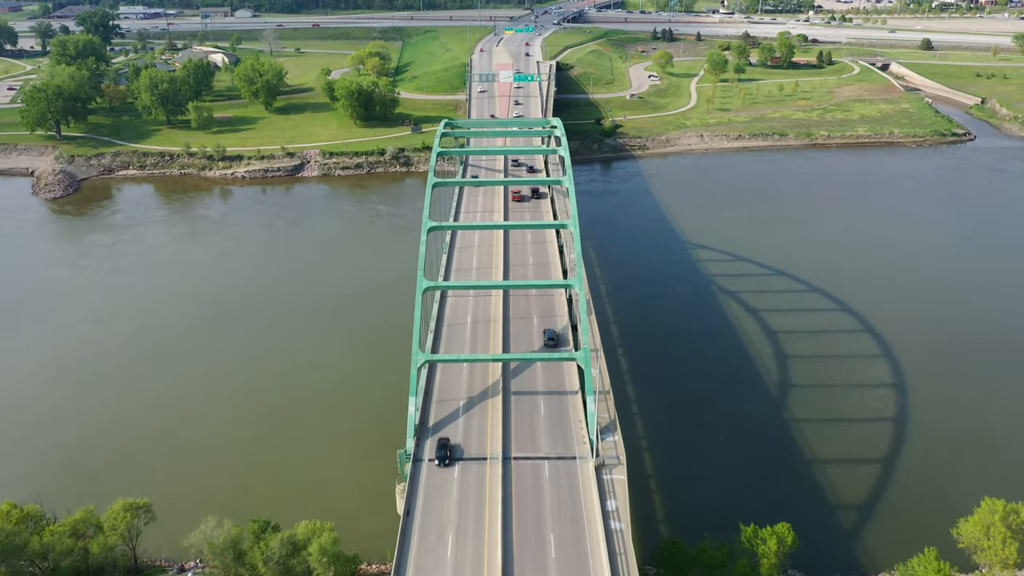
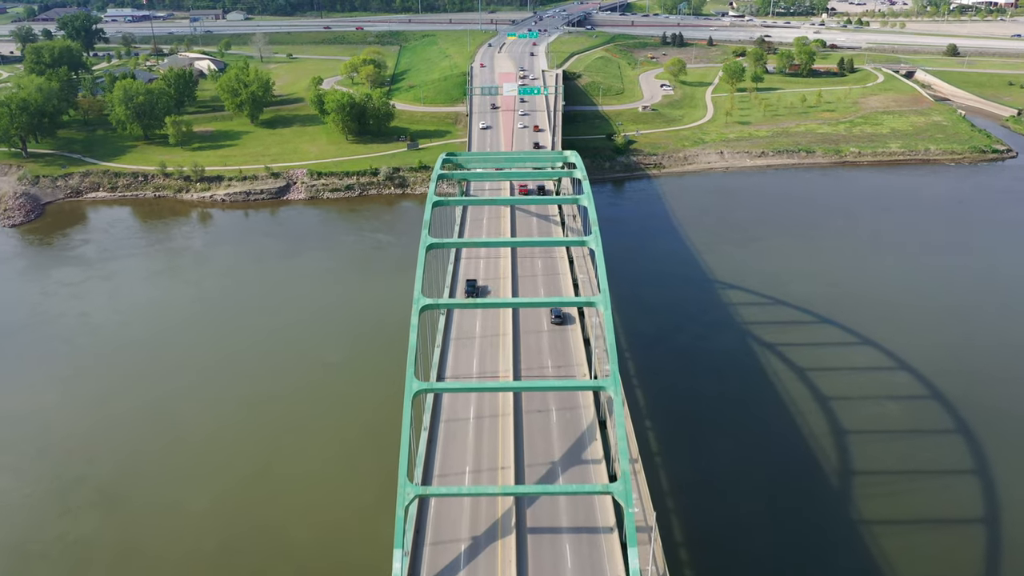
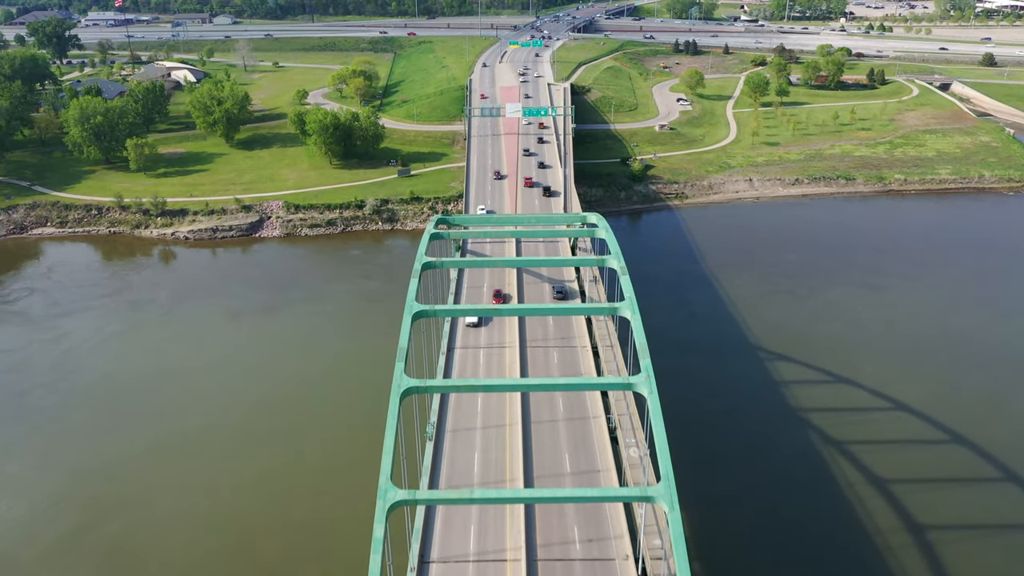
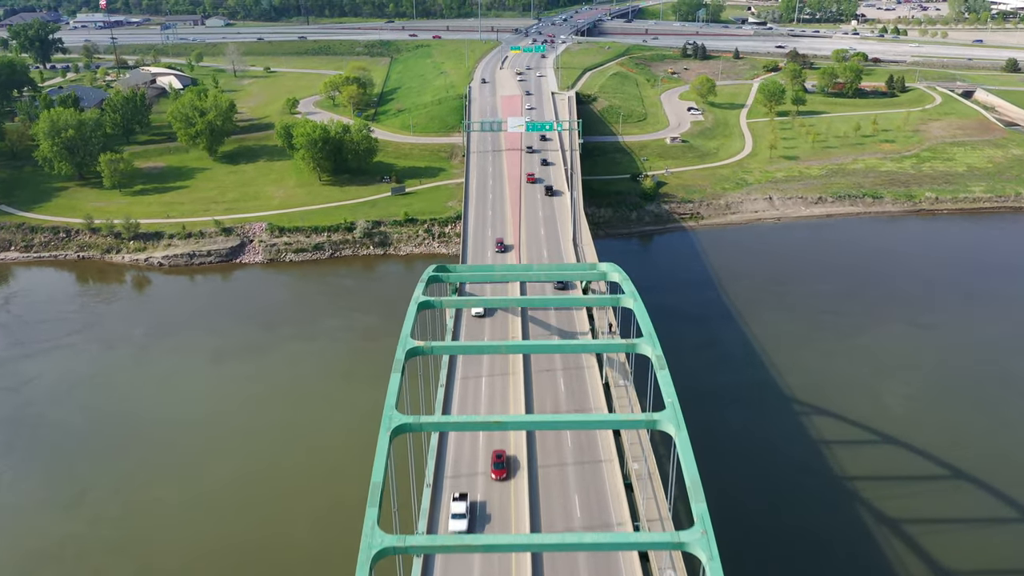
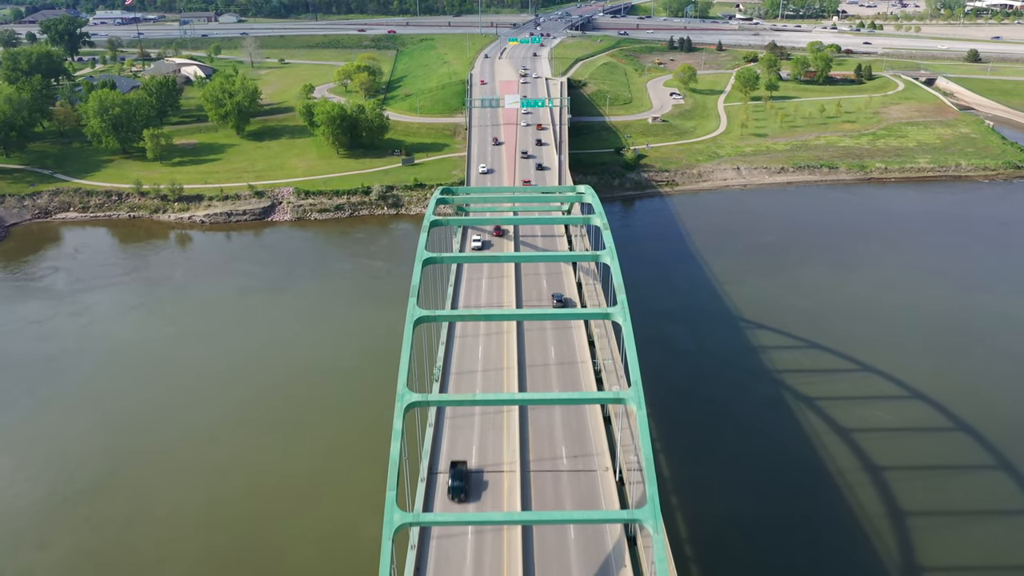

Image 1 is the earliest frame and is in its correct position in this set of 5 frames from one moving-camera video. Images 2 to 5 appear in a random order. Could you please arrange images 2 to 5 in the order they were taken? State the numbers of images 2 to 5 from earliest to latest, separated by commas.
2, 5, 3, 4
